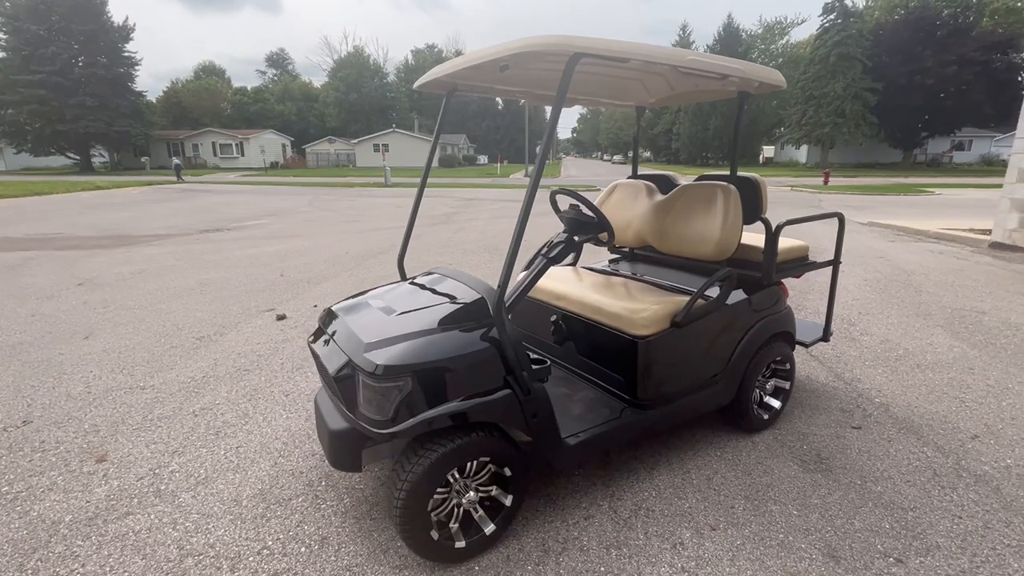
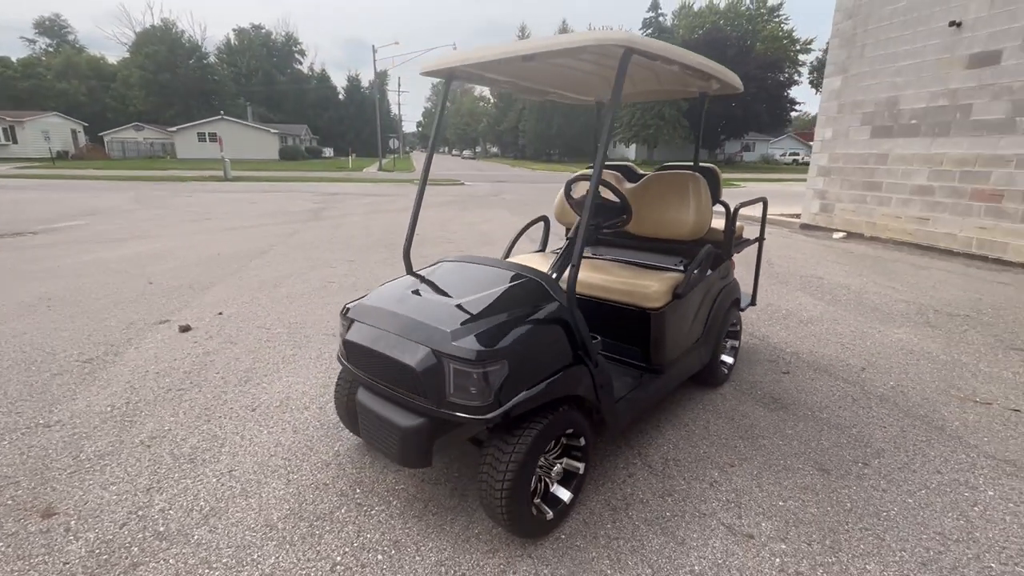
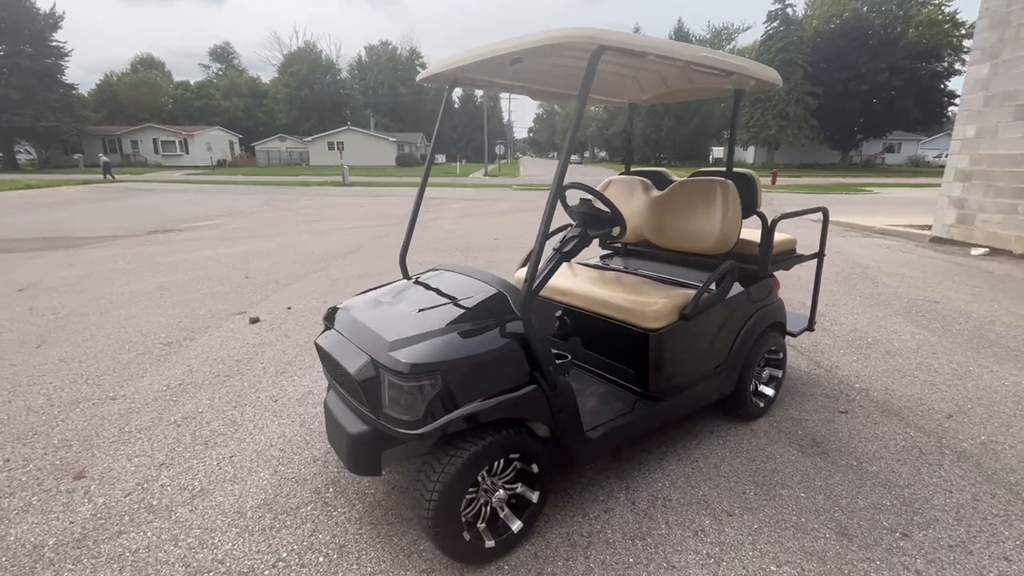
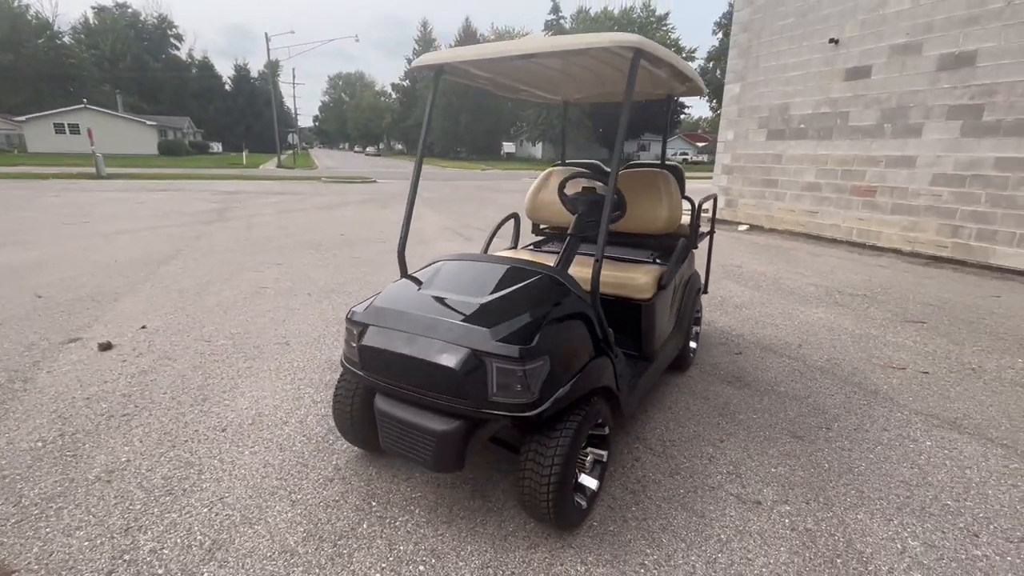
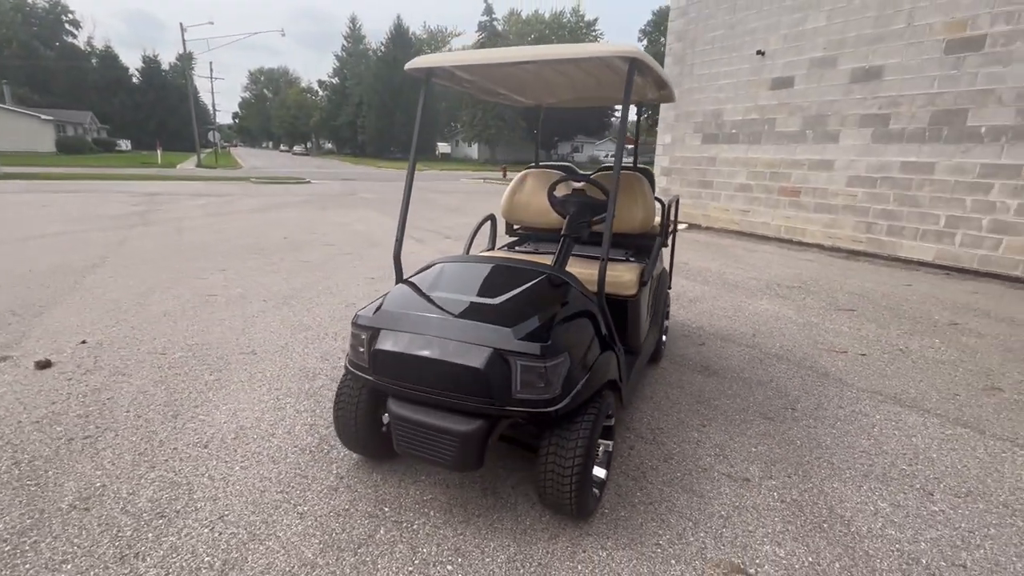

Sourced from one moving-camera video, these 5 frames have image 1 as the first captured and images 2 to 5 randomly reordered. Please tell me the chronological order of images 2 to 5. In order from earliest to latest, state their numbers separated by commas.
3, 2, 4, 5
